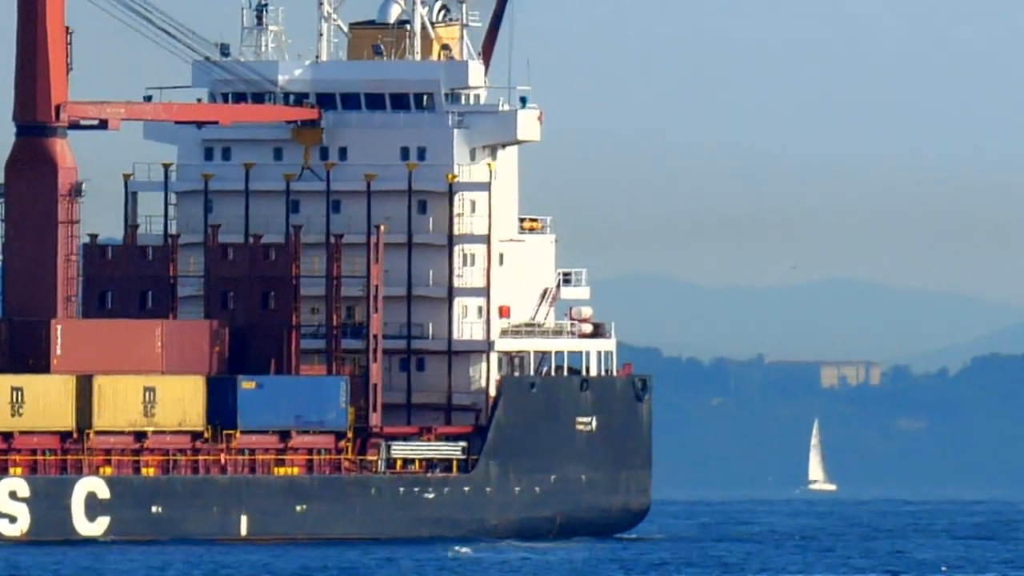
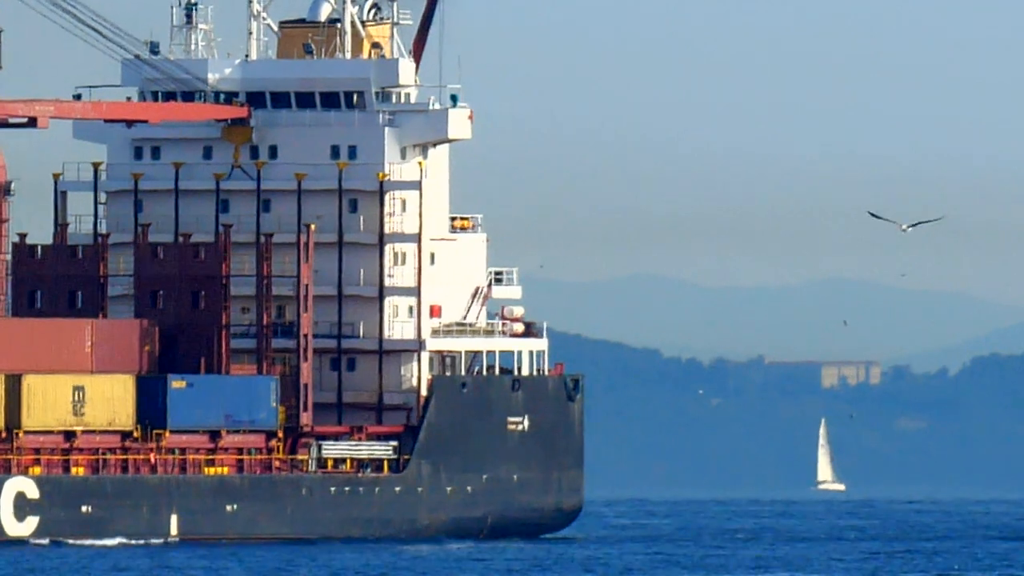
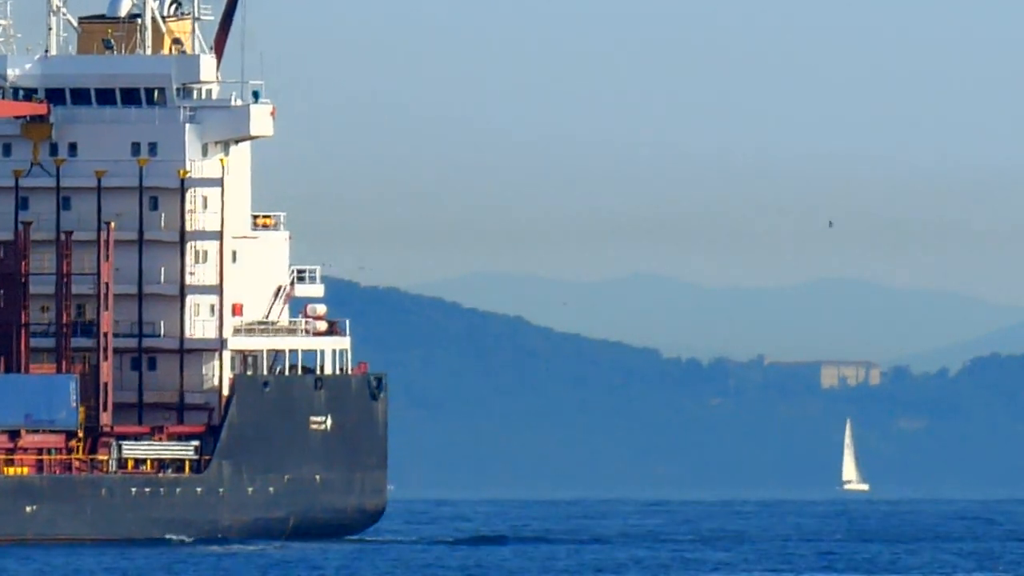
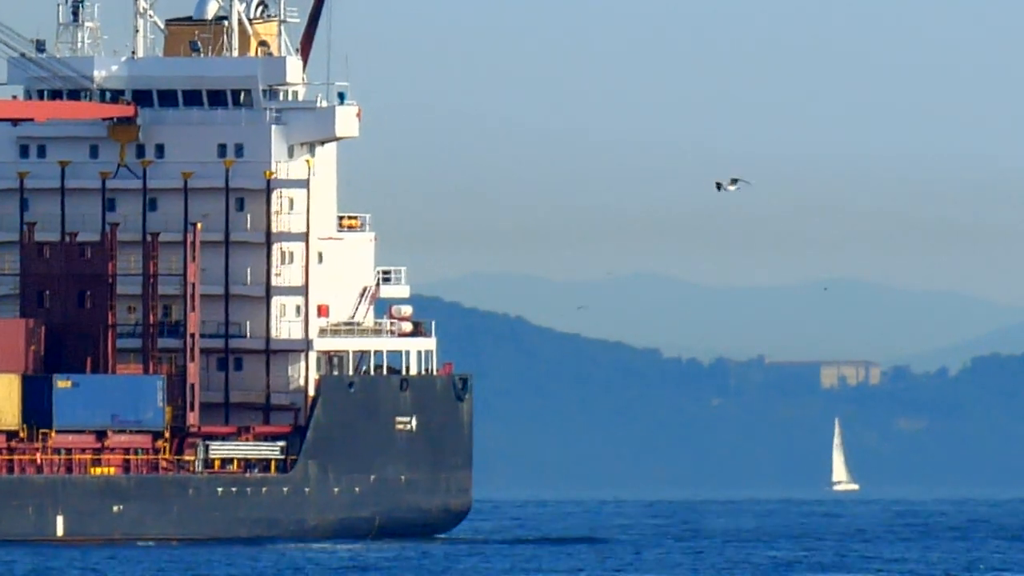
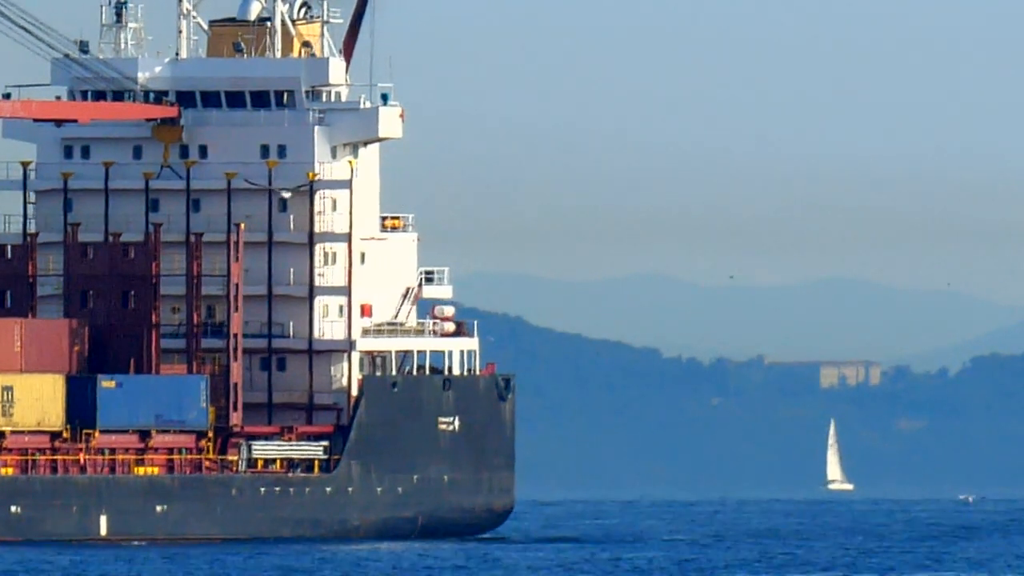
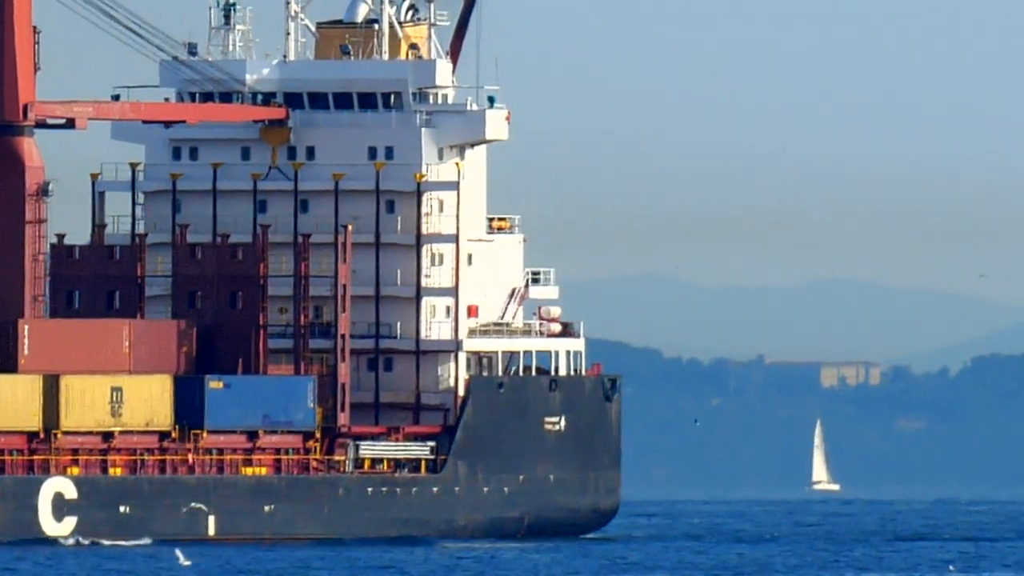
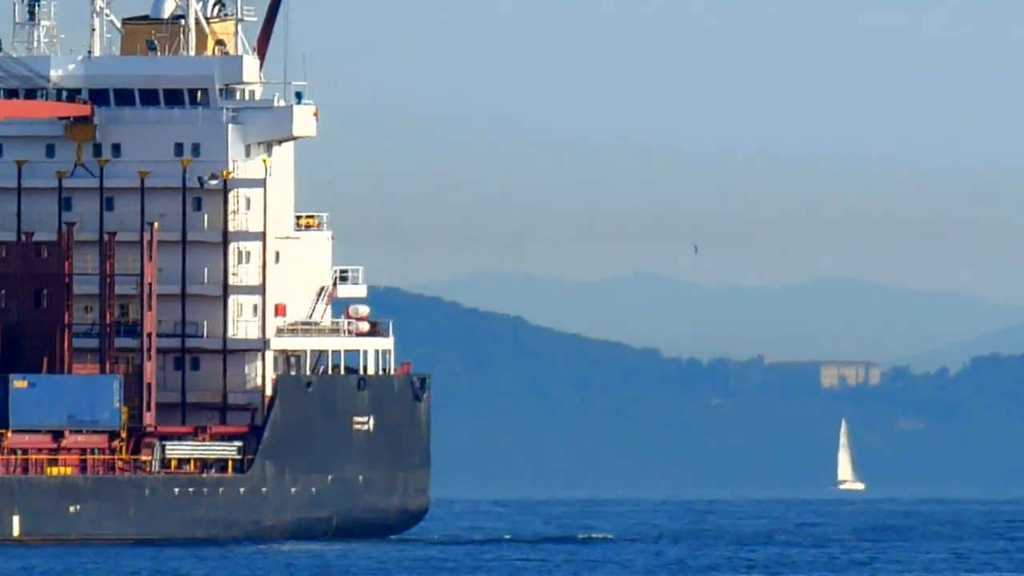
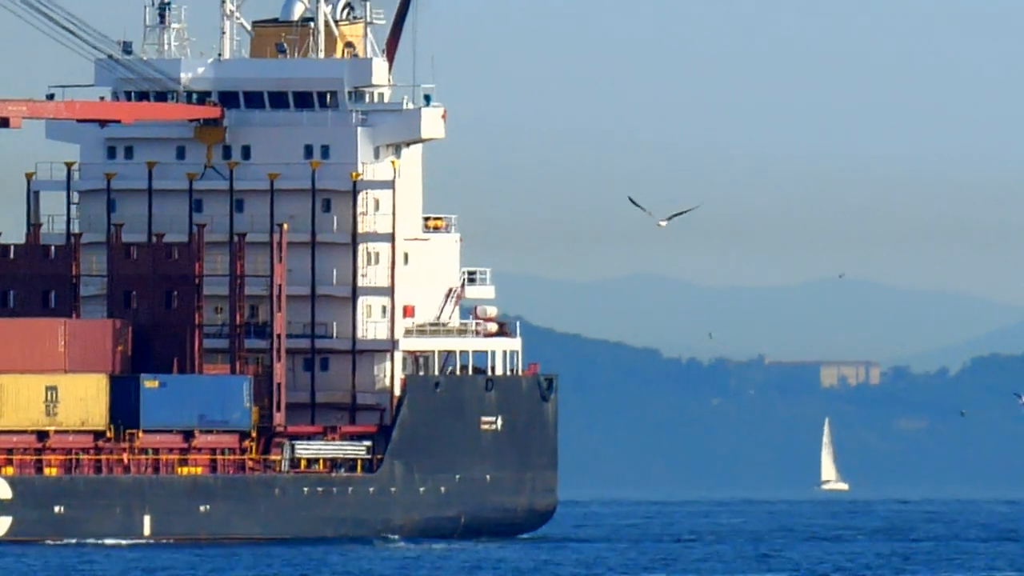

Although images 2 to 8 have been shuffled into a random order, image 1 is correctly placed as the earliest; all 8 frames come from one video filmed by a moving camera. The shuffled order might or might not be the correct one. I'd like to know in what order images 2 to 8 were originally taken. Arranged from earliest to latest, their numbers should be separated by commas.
6, 2, 8, 5, 4, 7, 3
